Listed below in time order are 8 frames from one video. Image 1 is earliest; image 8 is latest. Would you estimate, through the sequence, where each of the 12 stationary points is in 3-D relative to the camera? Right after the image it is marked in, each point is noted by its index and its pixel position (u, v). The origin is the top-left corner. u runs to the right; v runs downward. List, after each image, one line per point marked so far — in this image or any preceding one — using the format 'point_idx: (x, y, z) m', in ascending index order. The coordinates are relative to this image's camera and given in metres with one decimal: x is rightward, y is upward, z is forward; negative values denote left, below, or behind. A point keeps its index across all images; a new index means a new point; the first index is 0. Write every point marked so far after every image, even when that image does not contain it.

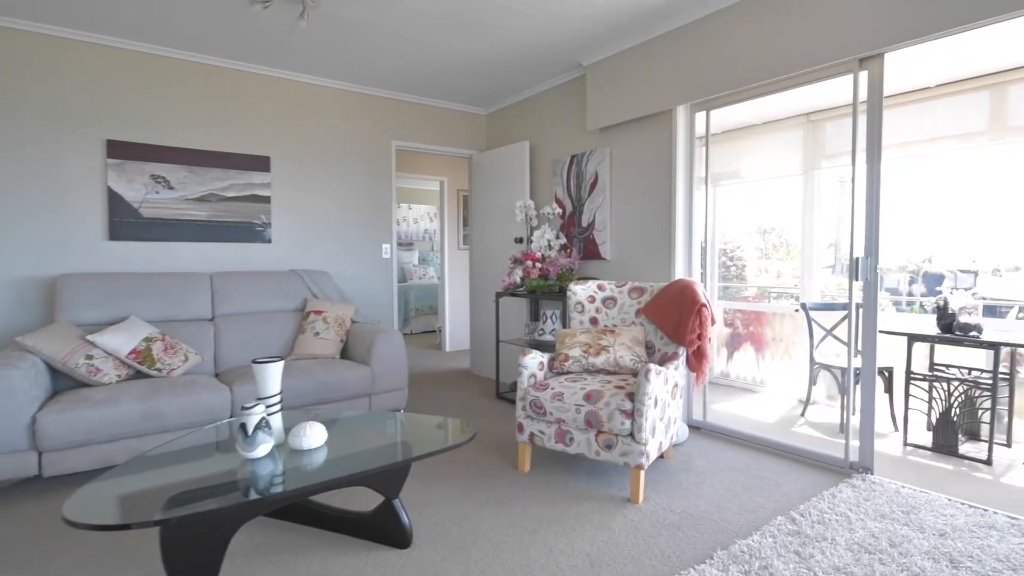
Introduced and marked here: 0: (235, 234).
0: (-1.6, +0.3, +3.2) m
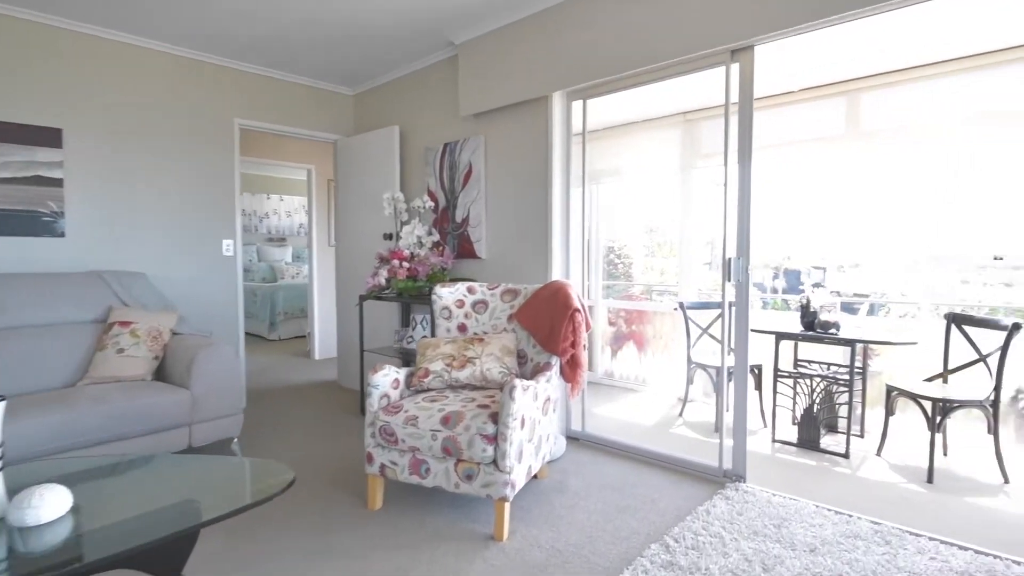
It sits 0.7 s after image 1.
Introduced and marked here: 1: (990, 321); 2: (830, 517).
0: (-2.3, +0.3, +2.5) m
1: (+2.5, -0.2, +2.7) m
2: (+1.1, -0.8, +1.8) m
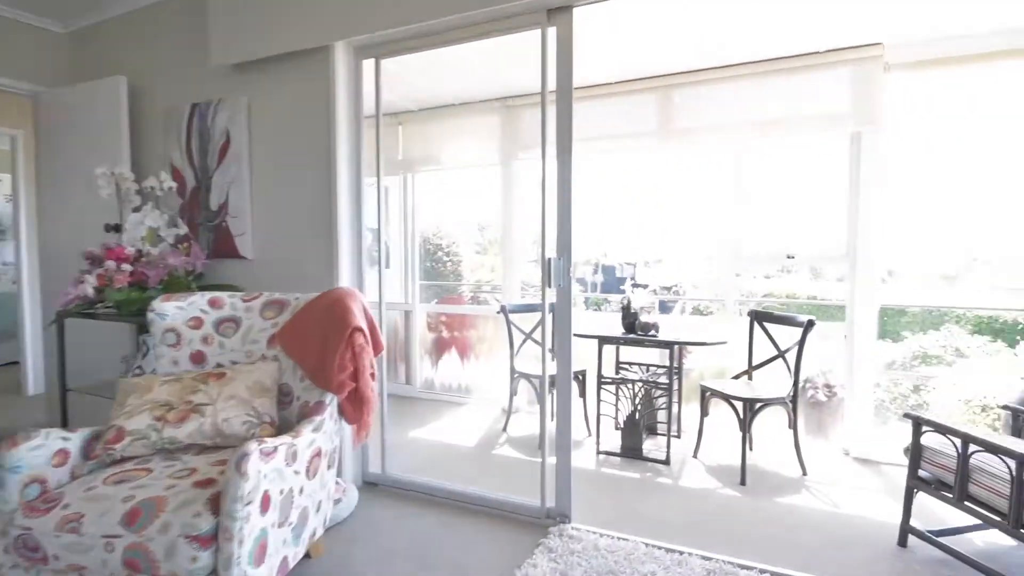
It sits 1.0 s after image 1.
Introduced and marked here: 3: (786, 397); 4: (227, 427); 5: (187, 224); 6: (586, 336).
0: (-3.0, +0.2, +1.2) m
1: (+1.5, -0.2, +2.8) m
2: (+0.4, -0.8, +1.5) m
3: (+1.3, -0.5, +2.5) m
4: (-0.7, -0.4, +1.4) m
5: (-1.4, +0.3, +2.3) m
6: (+0.4, -0.3, +2.9) m
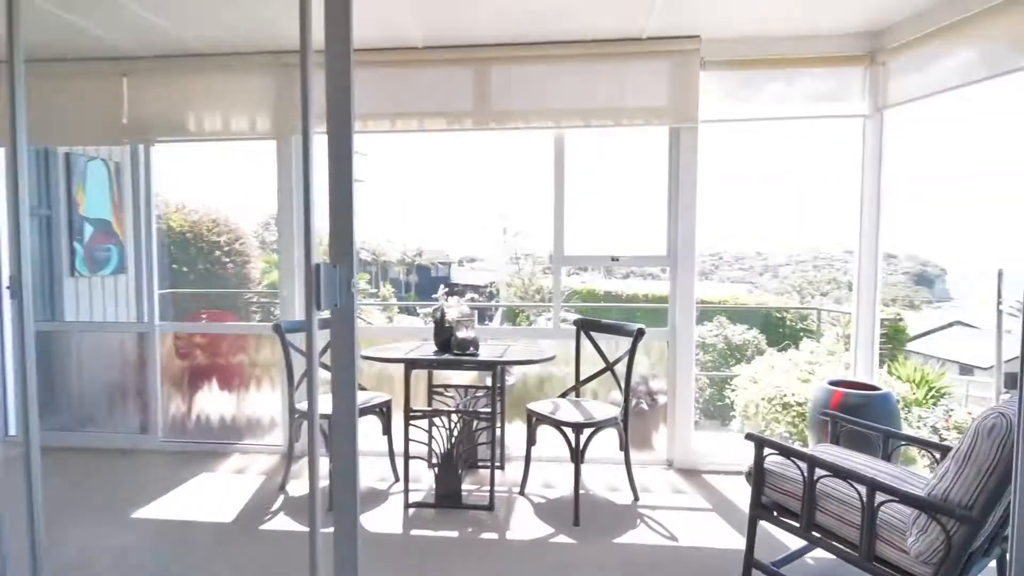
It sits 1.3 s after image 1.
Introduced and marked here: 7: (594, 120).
0: (-3.2, +0.1, -0.4) m
1: (+0.5, -0.2, +2.6) m
2: (0.0, -0.8, +1.0) m
3: (+0.4, -0.5, +2.3) m
4: (-1.1, -0.4, +0.5) m
5: (-2.0, +0.2, +1.1) m
6: (-0.5, -0.3, +2.3) m
7: (+0.4, +0.9, +2.8) m
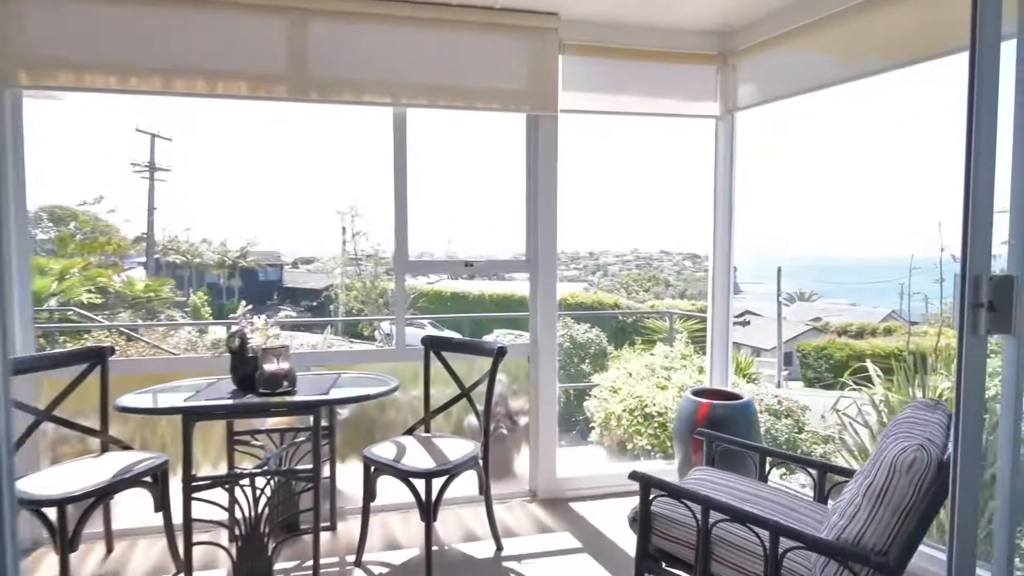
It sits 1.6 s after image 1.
0: (-2.9, 0.0, -1.7) m
1: (-0.1, -0.2, +2.2) m
2: (-0.2, -0.9, +0.6) m
3: (-0.1, -0.6, +1.9) m
4: (-1.1, -0.5, -0.2) m
5: (-2.2, +0.1, +0.1) m
6: (-1.1, -0.4, +1.6) m
7: (-0.3, +0.9, +2.4) m
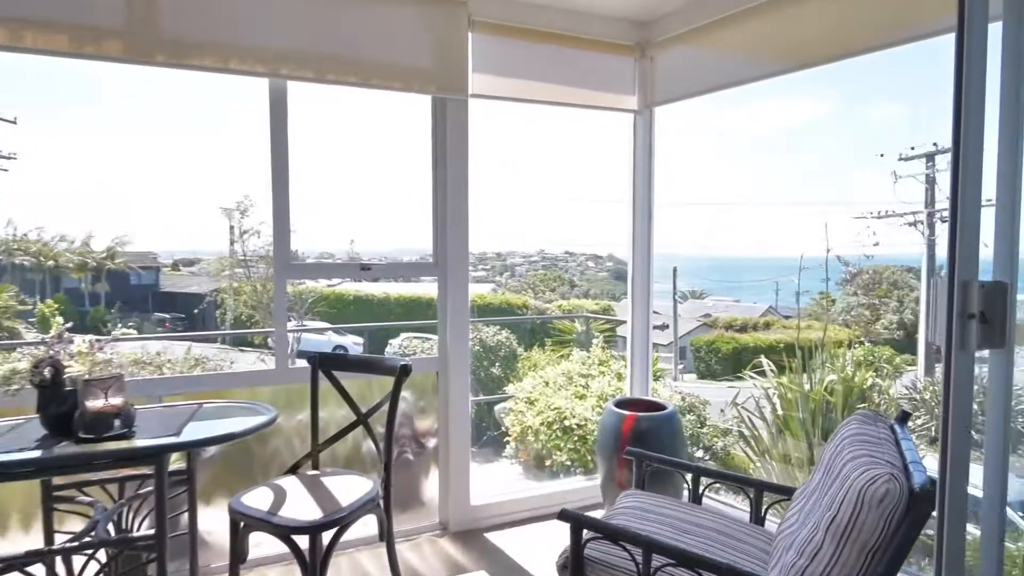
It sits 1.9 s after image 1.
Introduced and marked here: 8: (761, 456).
0: (-2.5, 0.0, -2.4) m
1: (-0.5, -0.2, +1.9) m
2: (-0.3, -0.9, +0.3) m
3: (-0.4, -0.6, +1.6) m
4: (-1.0, -0.5, -0.7) m
5: (-2.1, +0.1, -0.5) m
6: (-1.3, -0.4, +1.2) m
7: (-0.7, +0.8, +2.1) m
8: (+1.3, -0.9, +2.9) m
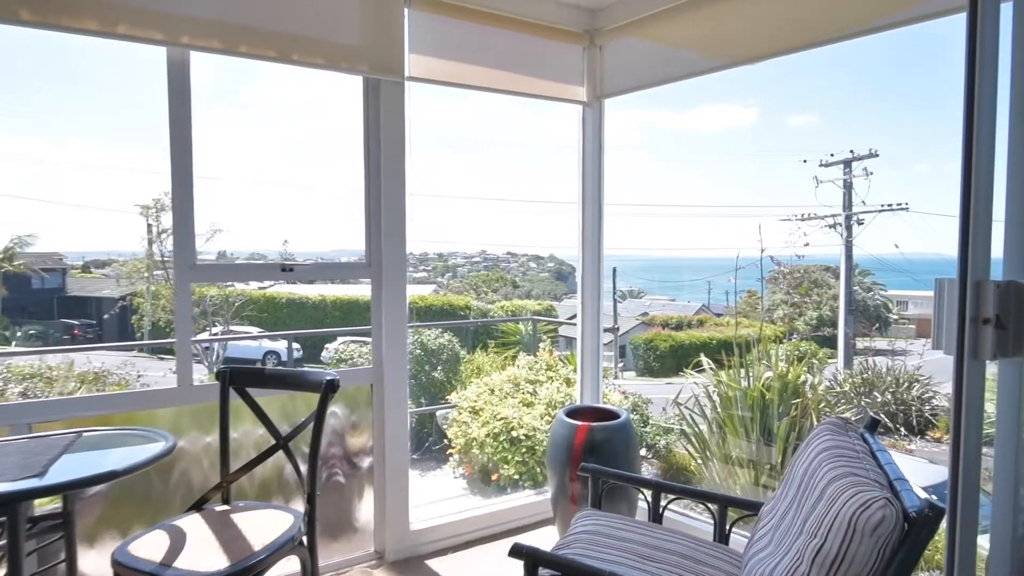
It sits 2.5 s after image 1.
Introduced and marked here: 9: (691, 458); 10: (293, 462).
0: (-2.2, 0.0, -2.9) m
1: (-0.7, -0.3, +1.7) m
2: (-0.3, -0.9, +0.1) m
3: (-0.6, -0.6, +1.4) m
4: (-0.9, -0.5, -0.9) m
5: (-2.0, +0.1, -0.9) m
6: (-1.4, -0.4, +0.9) m
7: (-0.9, +0.8, +1.8) m
8: (+1.0, -0.9, +2.9) m
9: (+1.0, -0.9, +2.9) m
10: (-0.7, -0.6, +1.8) m
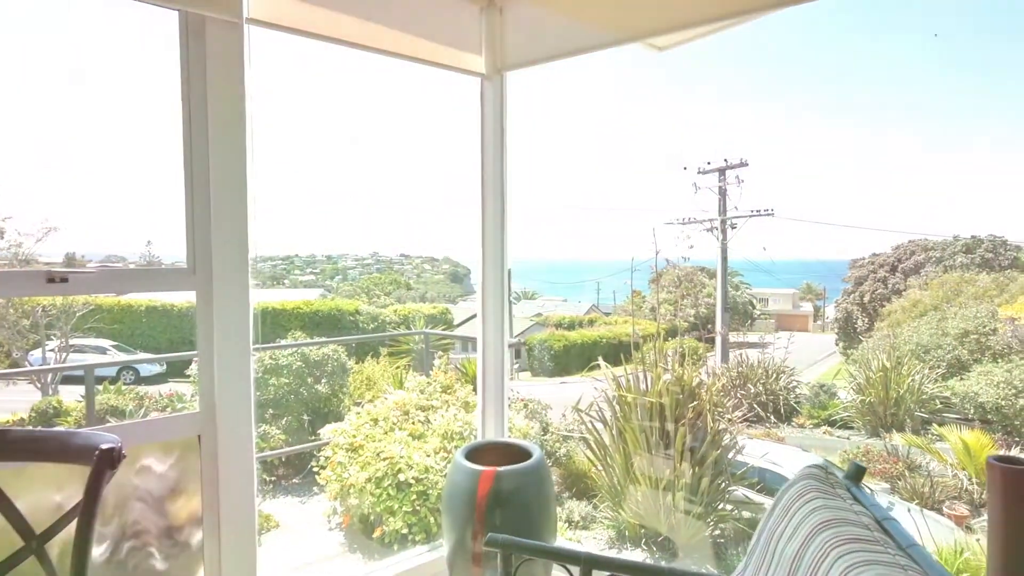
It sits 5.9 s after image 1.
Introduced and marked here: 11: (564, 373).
0: (-1.6, -0.1, -3.6) m
1: (-0.9, -0.3, +1.1) m
2: (-0.2, -0.9, -0.4) m
3: (-0.8, -0.6, +0.8) m
4: (-0.6, -0.5, -1.5) m
5: (-1.8, 0.0, -1.6) m
6: (-1.5, -0.4, +0.2) m
7: (-1.2, +0.8, +1.2) m
8: (+0.5, -0.9, +2.6) m
9: (+0.4, -1.0, +2.7) m
10: (-1.0, -0.6, +1.2) m
11: (+0.3, -0.5, +2.7) m
